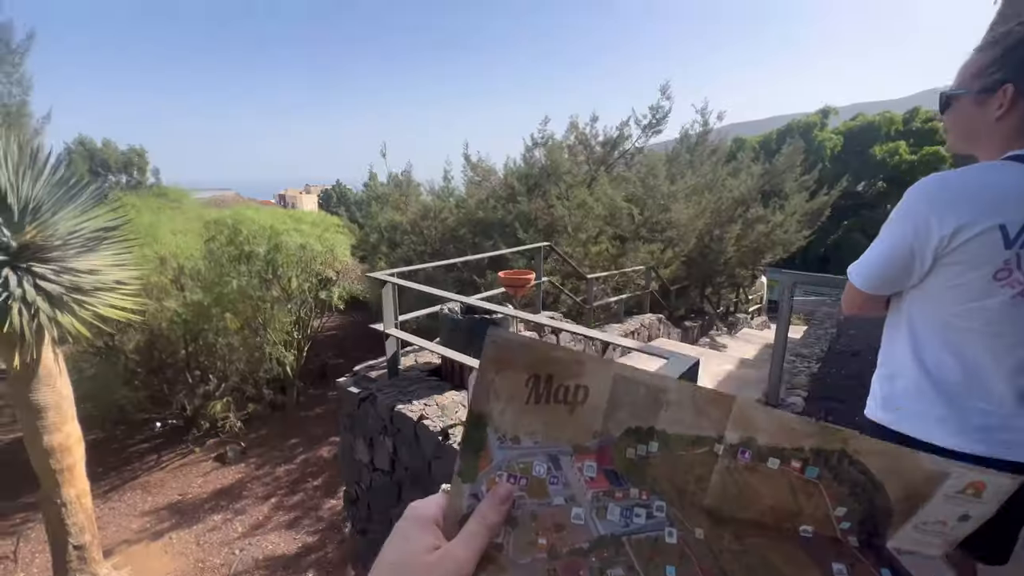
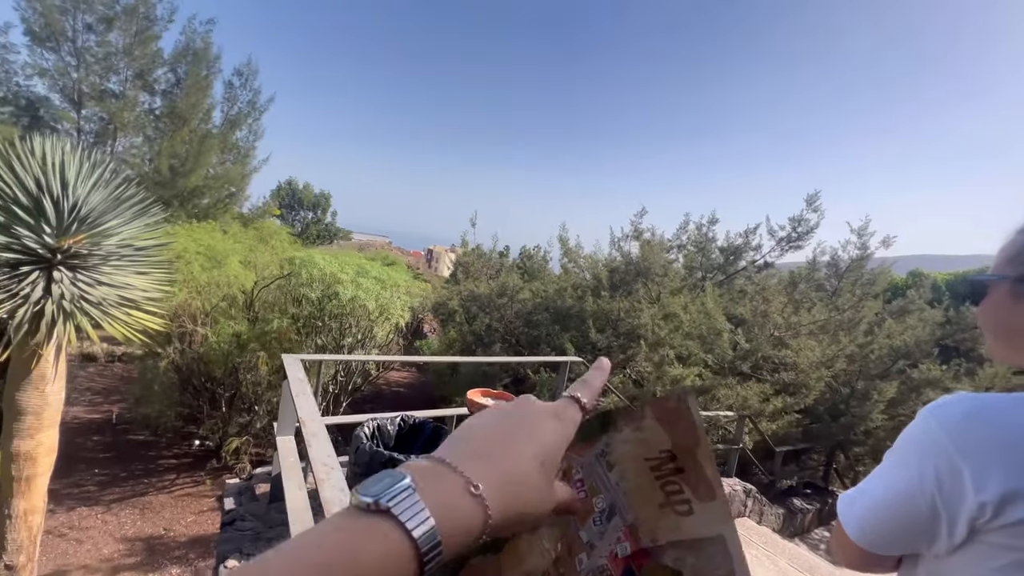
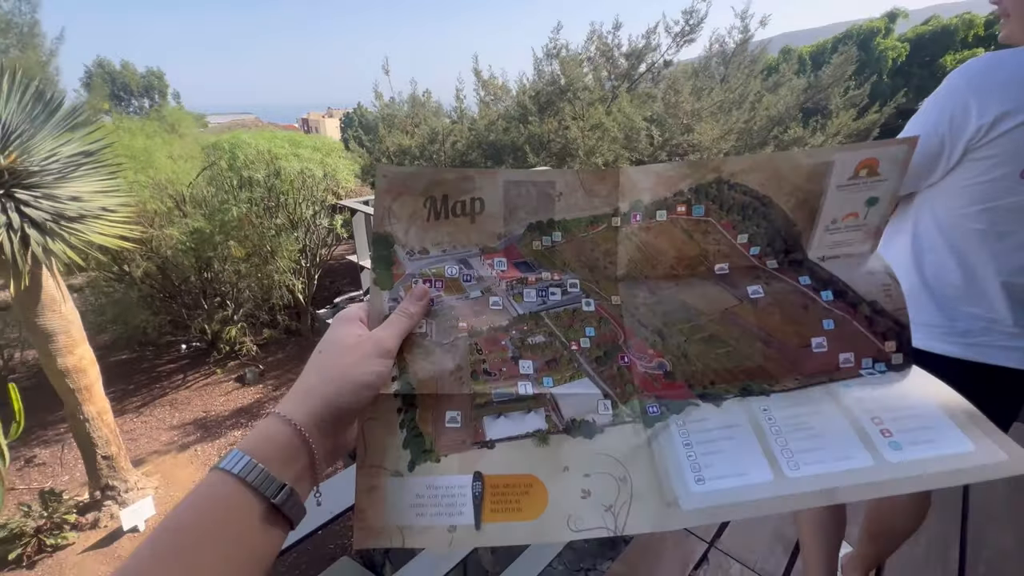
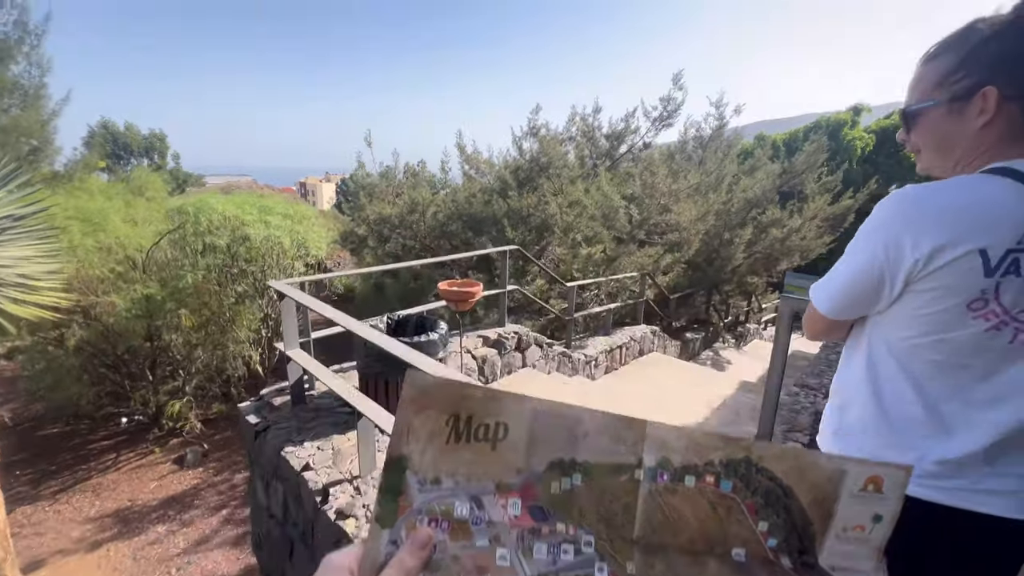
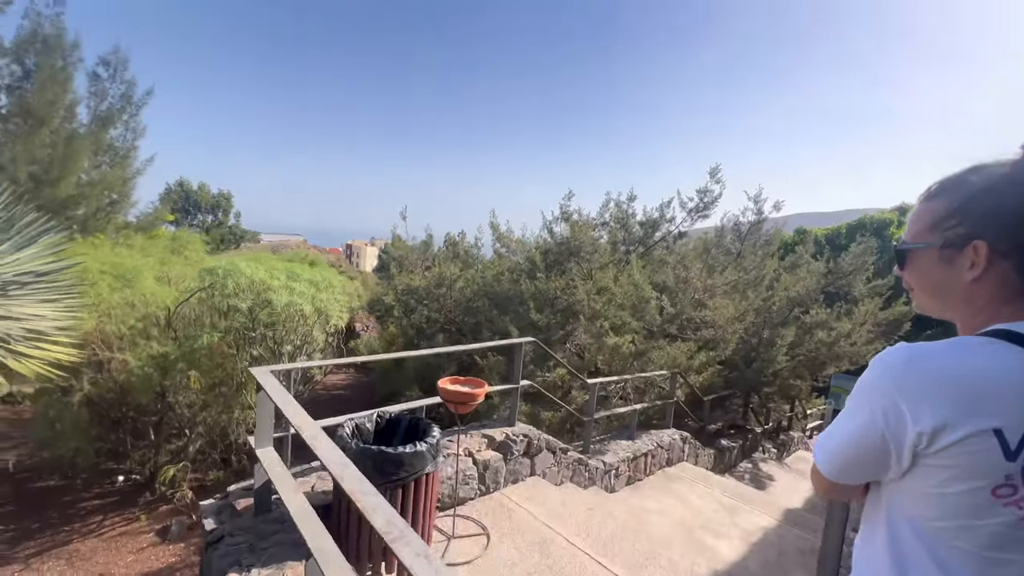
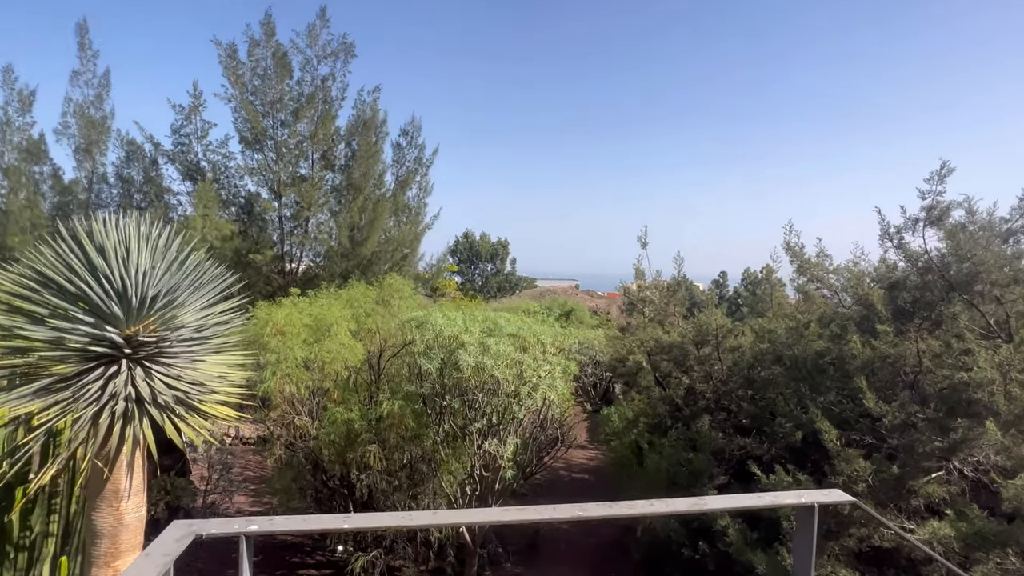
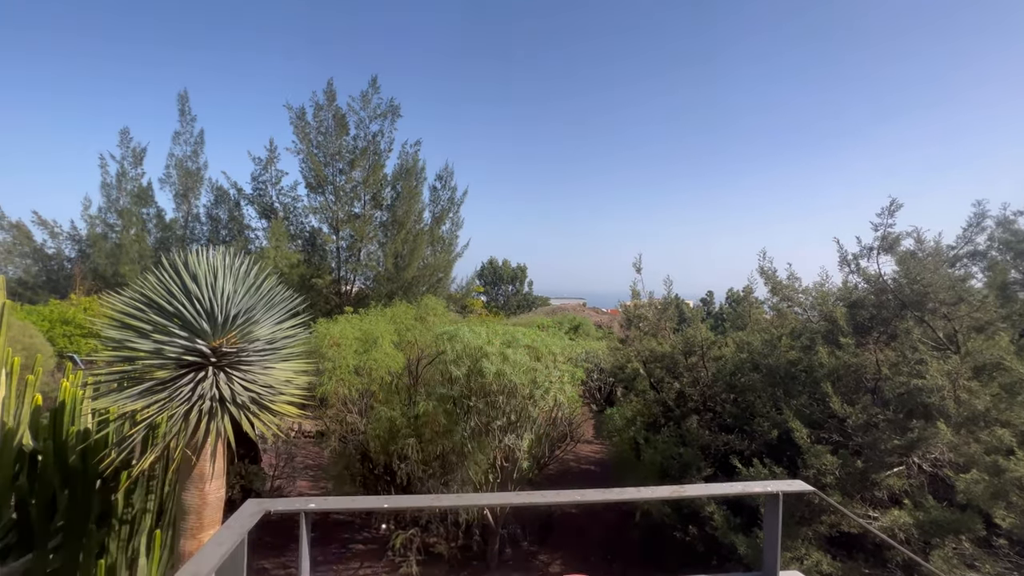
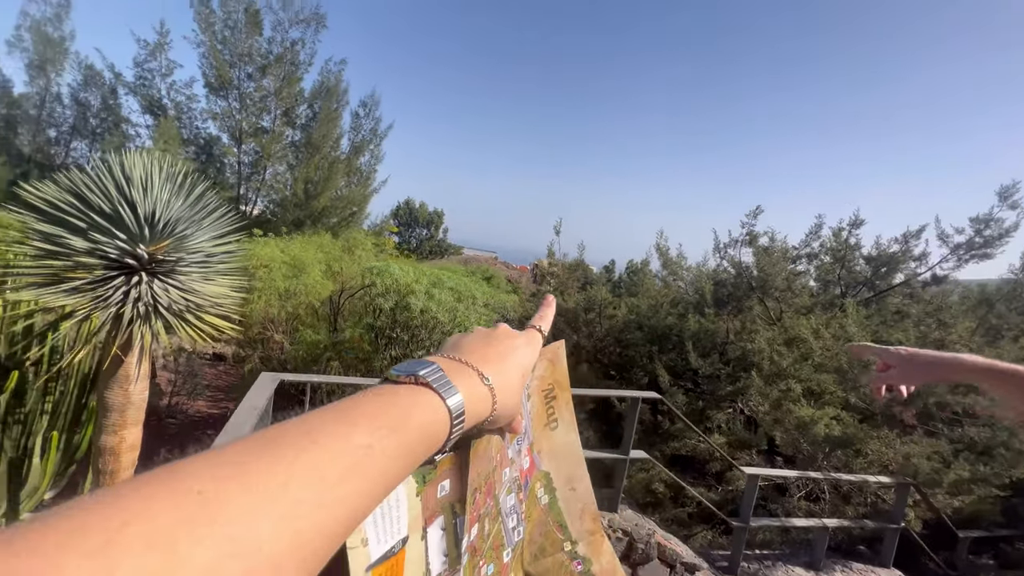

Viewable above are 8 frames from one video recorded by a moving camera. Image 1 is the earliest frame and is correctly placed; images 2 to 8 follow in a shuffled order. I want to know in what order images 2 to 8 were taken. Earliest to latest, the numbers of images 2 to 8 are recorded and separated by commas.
3, 4, 5, 2, 8, 7, 6
